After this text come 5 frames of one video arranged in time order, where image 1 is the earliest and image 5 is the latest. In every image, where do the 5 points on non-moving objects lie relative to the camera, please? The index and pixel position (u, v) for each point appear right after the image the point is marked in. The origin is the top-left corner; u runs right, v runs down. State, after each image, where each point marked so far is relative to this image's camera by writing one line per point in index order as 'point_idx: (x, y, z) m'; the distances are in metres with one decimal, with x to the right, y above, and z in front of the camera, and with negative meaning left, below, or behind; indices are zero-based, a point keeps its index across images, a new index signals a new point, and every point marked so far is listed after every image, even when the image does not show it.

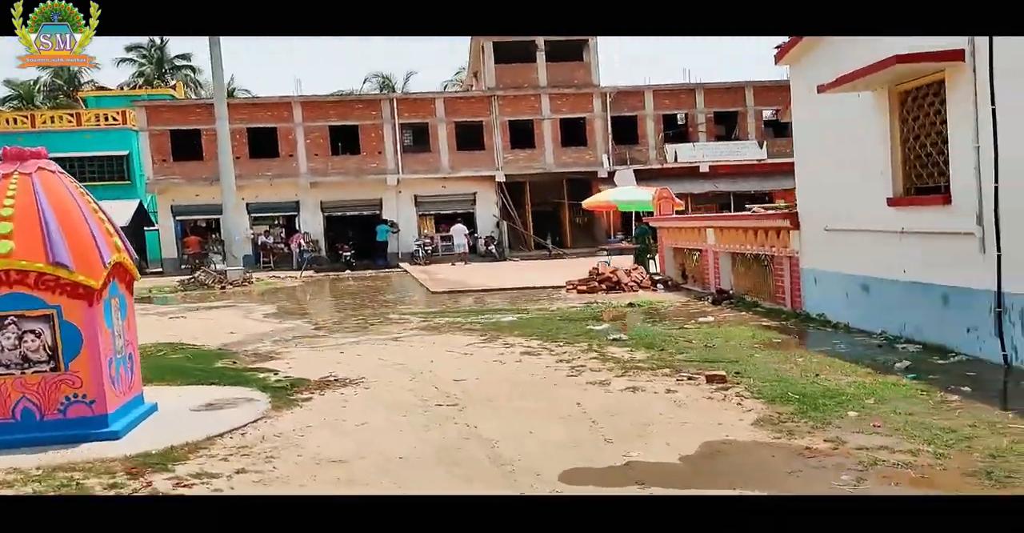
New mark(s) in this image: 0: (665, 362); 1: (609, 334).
0: (+1.6, -1.0, +8.5) m
1: (+1.4, -1.0, +11.7) m
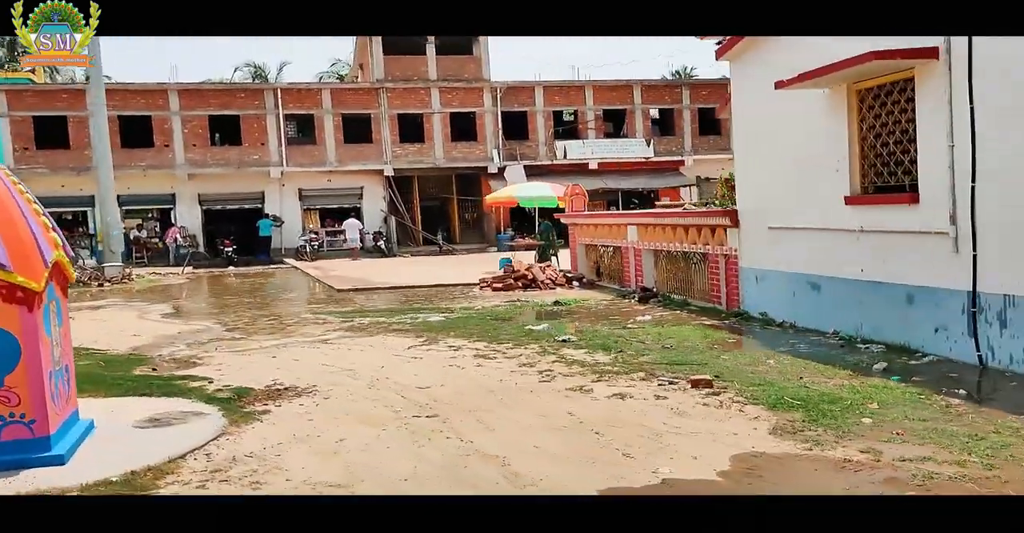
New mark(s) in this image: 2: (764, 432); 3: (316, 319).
0: (+1.2, -1.0, +8.2) m
1: (+0.6, -1.0, +11.4) m
2: (+1.7, -1.1, +5.4) m
3: (-3.9, -1.0, +15.9) m
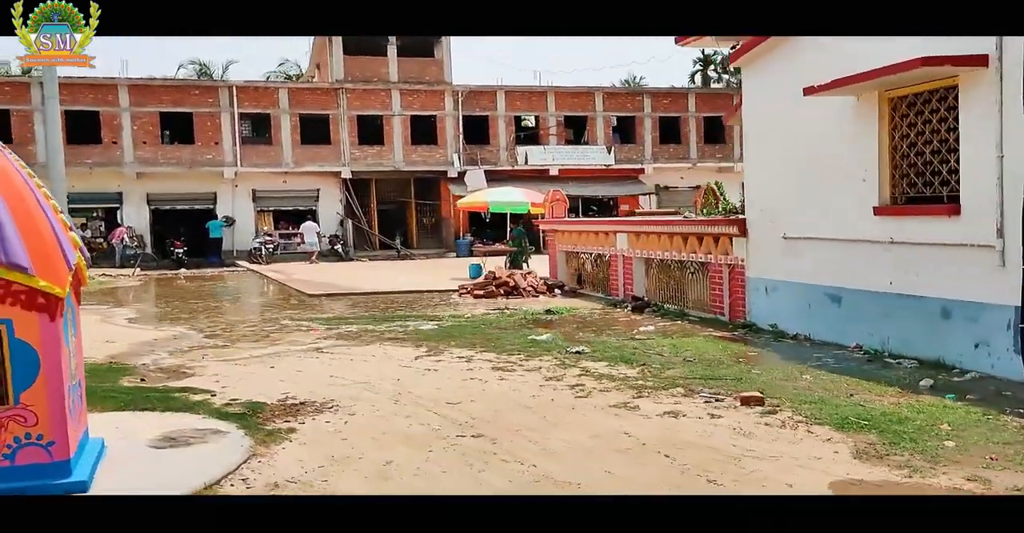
0: (+1.5, -1.1, +7.9) m
1: (+0.7, -1.1, +11.0) m
2: (+2.1, -1.2, +5.1) m
3: (-4.1, -1.1, +15.3) m
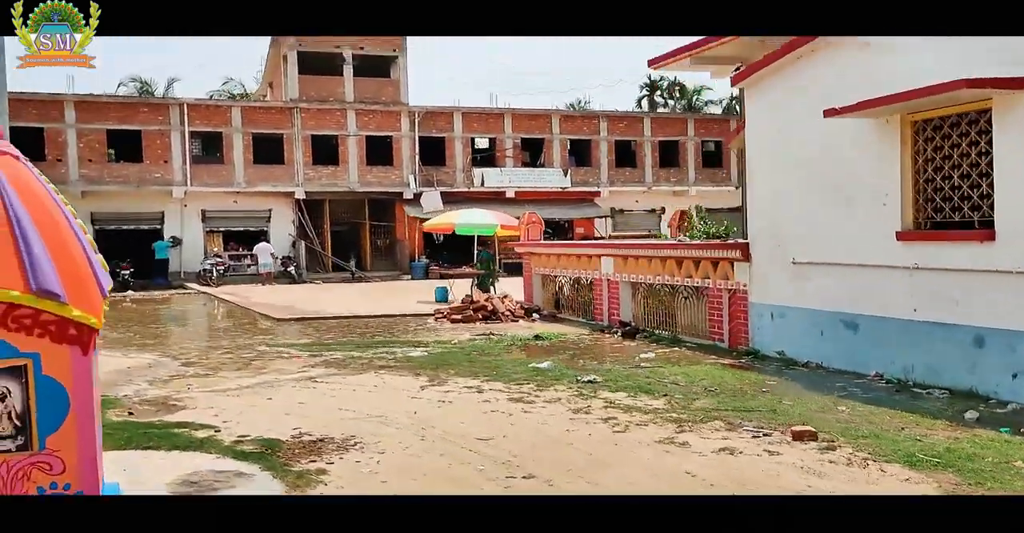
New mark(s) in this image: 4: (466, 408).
0: (+1.8, -1.4, +7.6) m
1: (+0.7, -1.4, +10.7) m
2: (+2.5, -1.4, +4.8) m
3: (-4.3, -1.5, +14.6) m
4: (-0.5, -1.4, +8.1) m
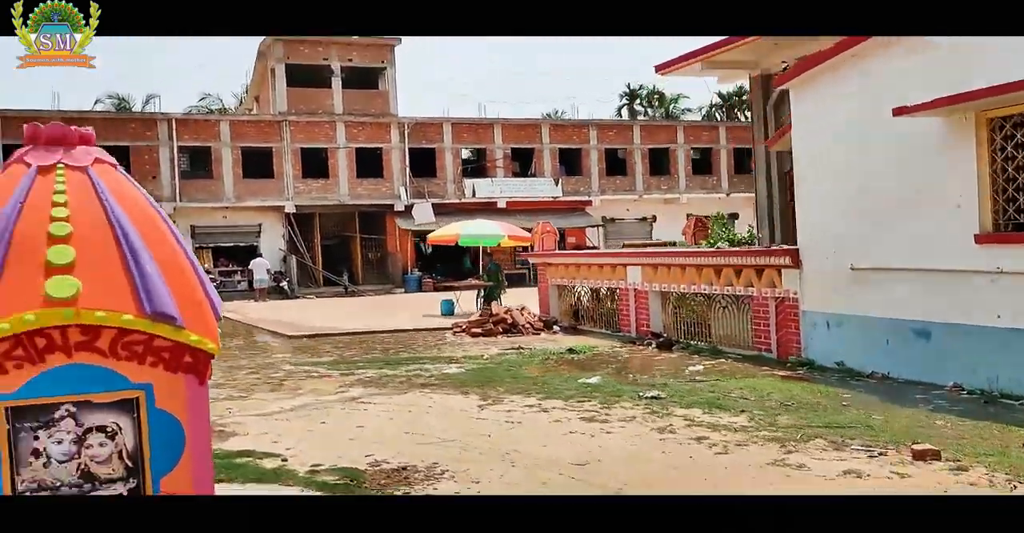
0: (+2.5, -1.4, +7.2) m
1: (+1.4, -1.6, +10.3) m
2: (+3.3, -1.4, +4.5) m
3: (-3.6, -1.8, +14.1) m
4: (+0.3, -1.5, +7.7) m
